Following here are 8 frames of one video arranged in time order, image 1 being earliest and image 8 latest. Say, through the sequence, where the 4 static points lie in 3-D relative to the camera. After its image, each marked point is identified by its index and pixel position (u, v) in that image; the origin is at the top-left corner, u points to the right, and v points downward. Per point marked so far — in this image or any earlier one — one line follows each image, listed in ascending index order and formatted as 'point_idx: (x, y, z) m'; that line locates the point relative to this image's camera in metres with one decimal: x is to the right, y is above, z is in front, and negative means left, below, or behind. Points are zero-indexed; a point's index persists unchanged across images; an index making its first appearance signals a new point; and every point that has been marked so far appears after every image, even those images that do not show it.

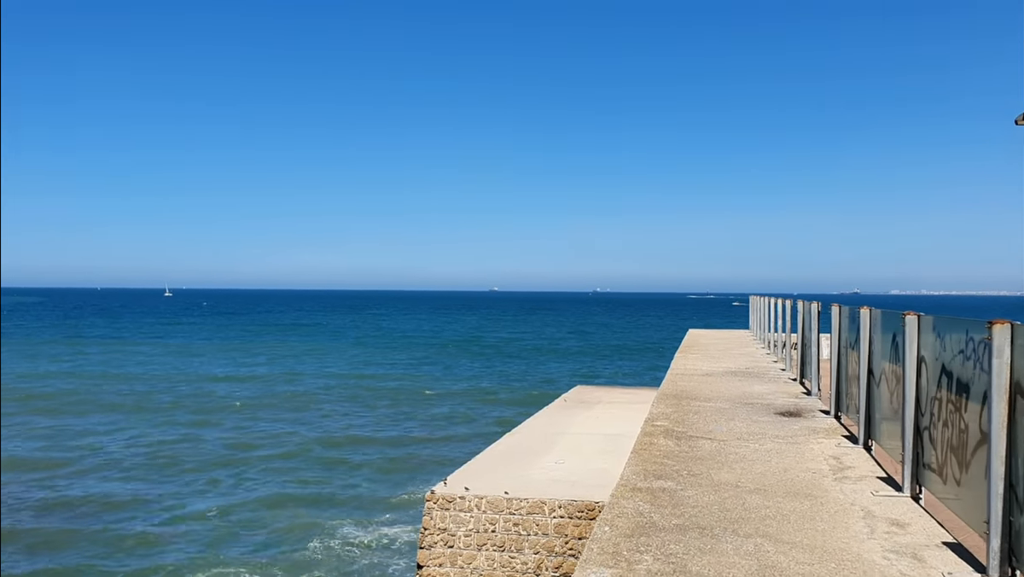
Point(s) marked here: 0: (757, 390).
0: (+2.1, -0.9, +7.0) m
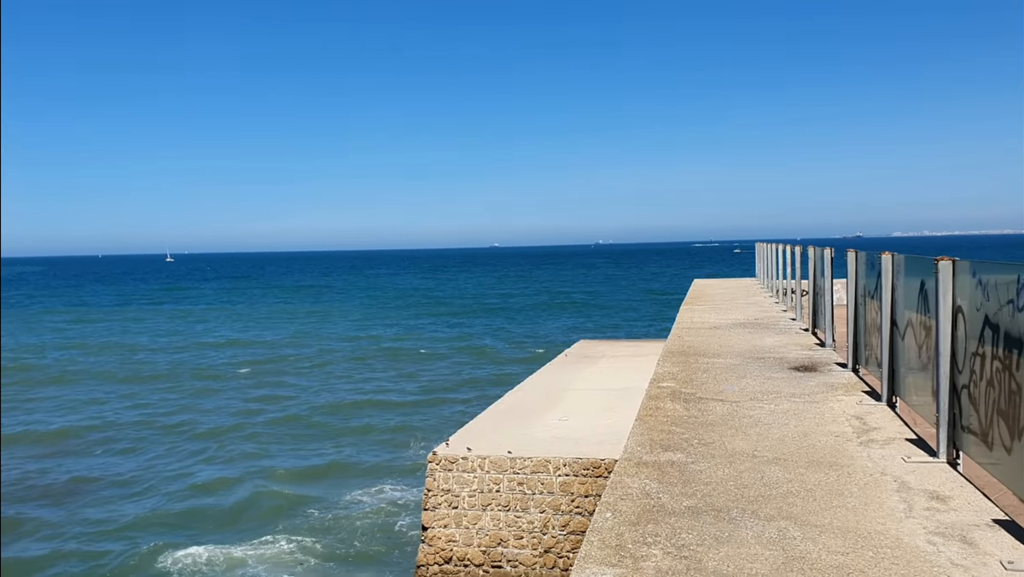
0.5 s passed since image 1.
0: (+2.1, -0.4, +6.6) m
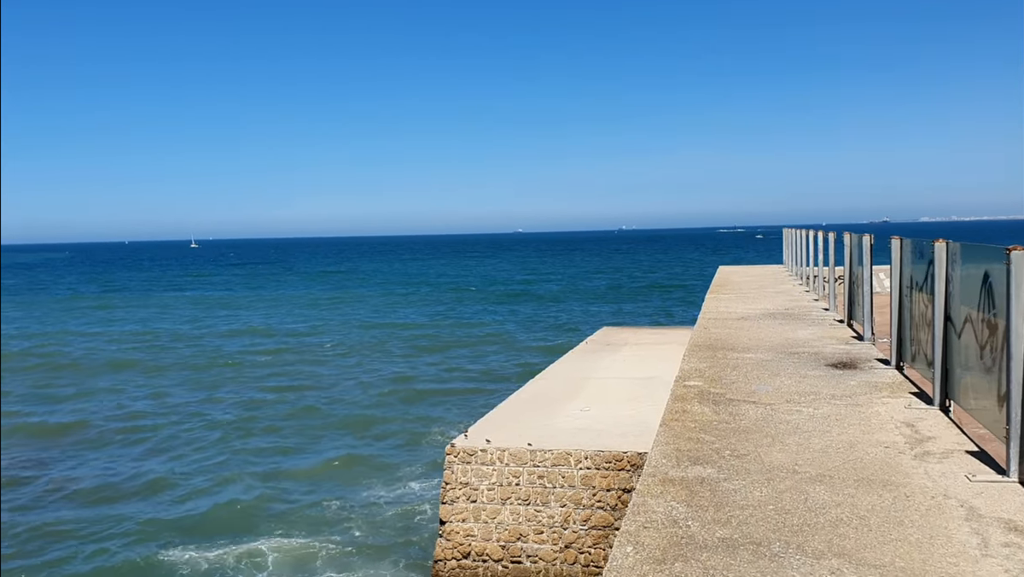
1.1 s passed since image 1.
0: (+2.2, -0.4, +6.2) m
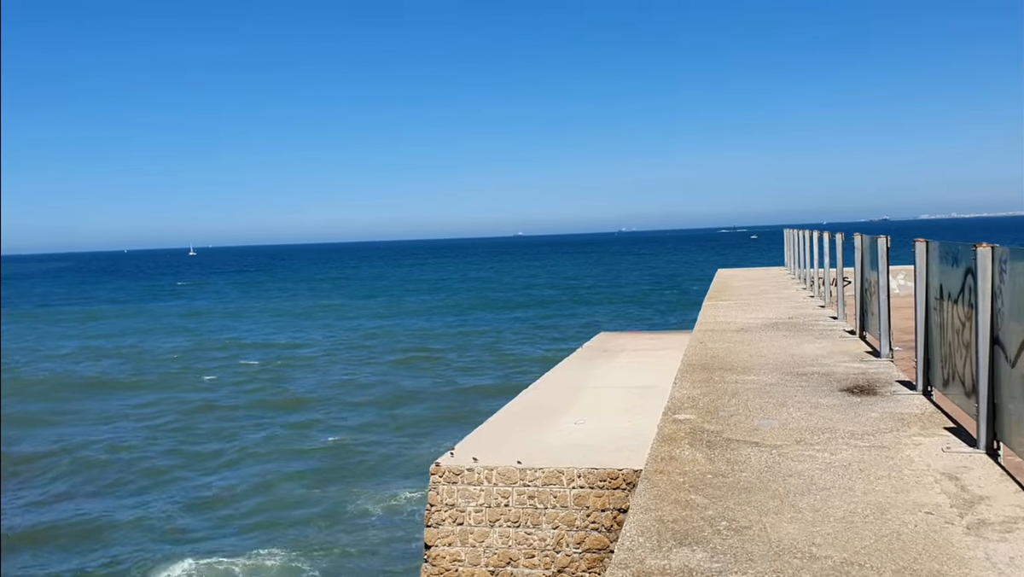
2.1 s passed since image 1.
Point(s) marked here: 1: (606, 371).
0: (+2.0, -0.4, +5.5) m
1: (+1.9, -1.7, +16.7) m
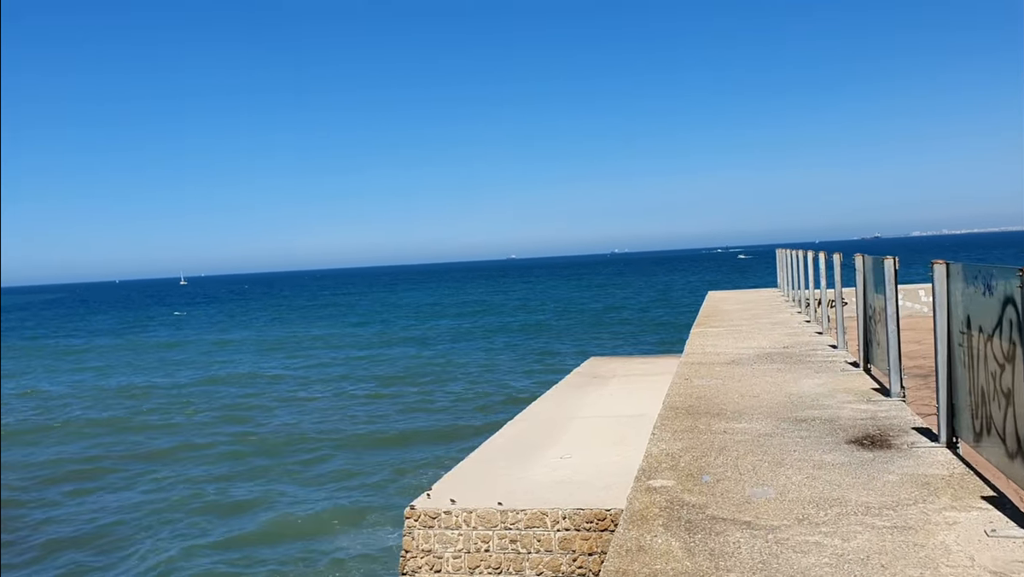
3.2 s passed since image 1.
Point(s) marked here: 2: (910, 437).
0: (+1.7, -0.6, +4.9) m
1: (+1.6, -2.1, +16.0) m
2: (+1.7, -0.6, +3.6) m
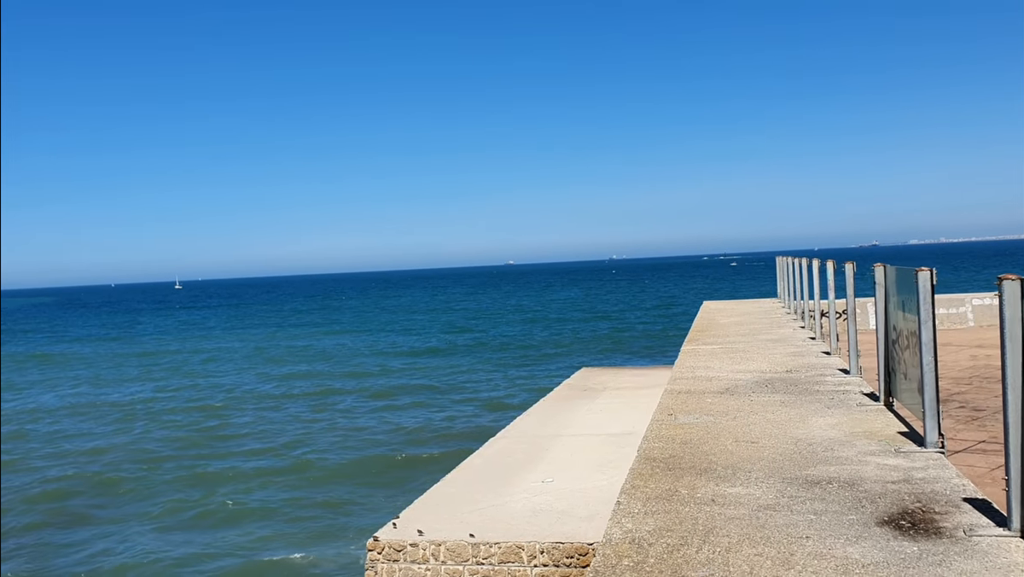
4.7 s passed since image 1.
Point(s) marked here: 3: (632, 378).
0: (+1.5, -0.7, +3.9) m
1: (+1.3, -2.3, +15.0) m
2: (+1.4, -0.7, +2.6) m
3: (+2.7, -2.0, +18.6) m
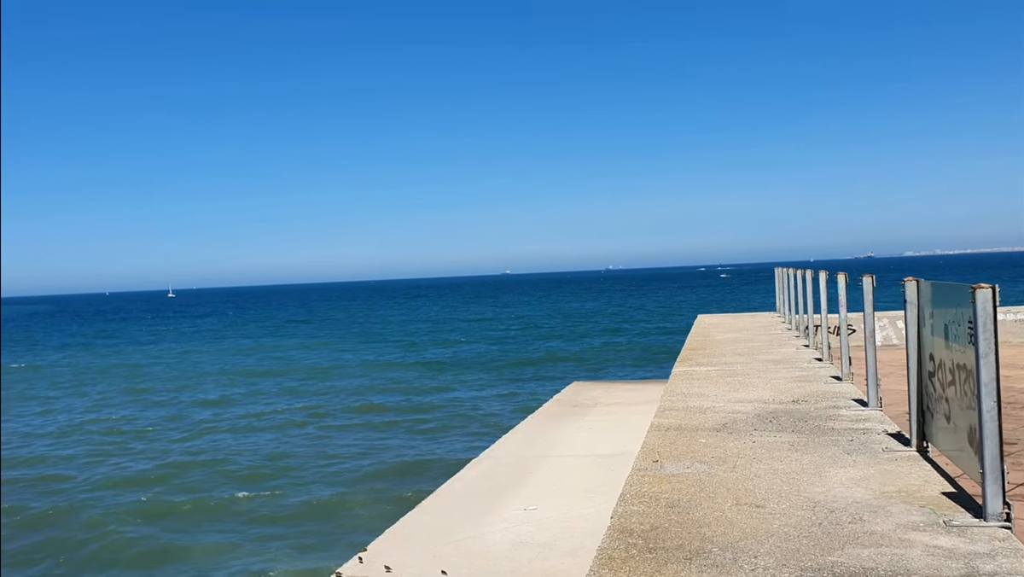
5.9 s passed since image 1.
0: (+1.2, -0.8, +3.1) m
1: (+1.0, -2.5, +14.2) m
2: (+1.2, -0.8, +1.8) m
3: (+2.4, -2.3, +17.8) m
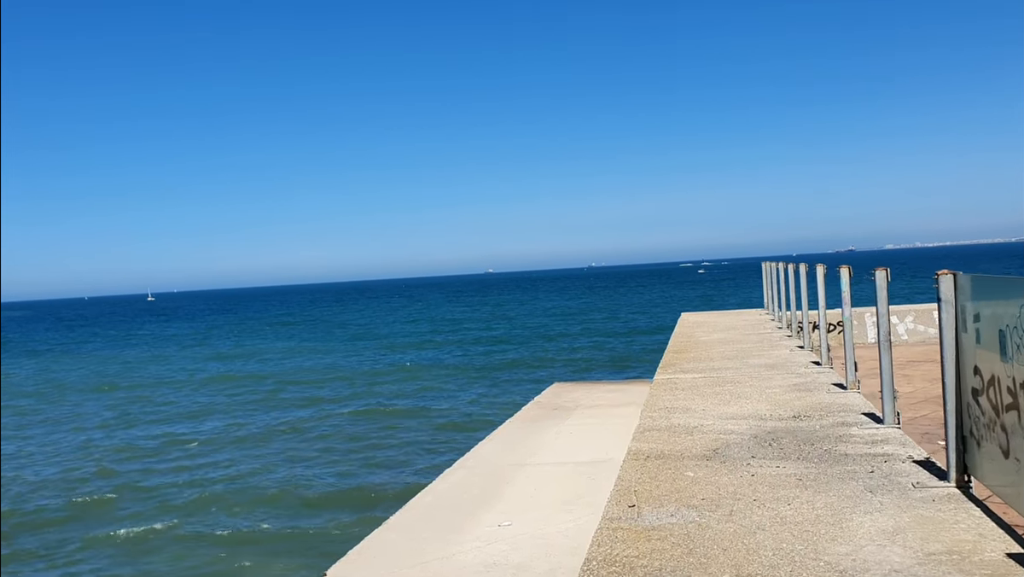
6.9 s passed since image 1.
0: (+1.0, -0.7, +2.4) m
1: (+0.6, -2.5, +13.5) m
2: (+1.0, -0.8, +1.1) m
3: (+1.9, -2.3, +17.1) m
